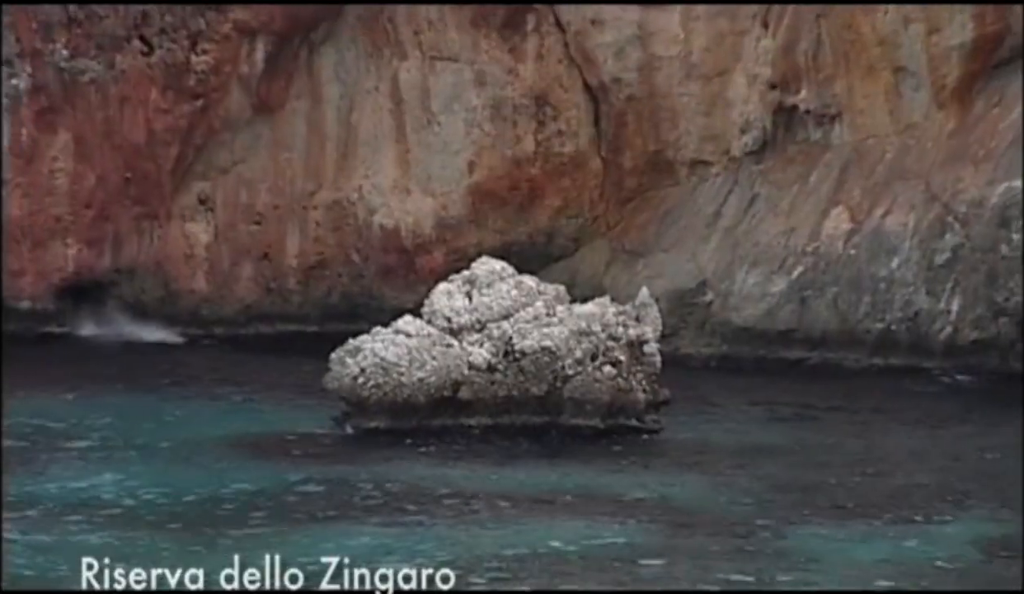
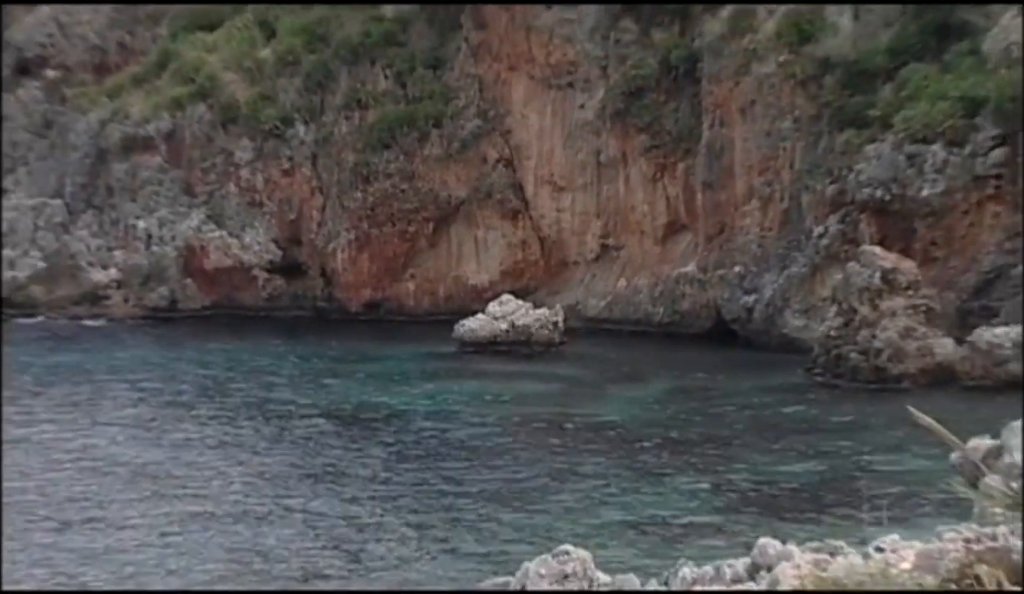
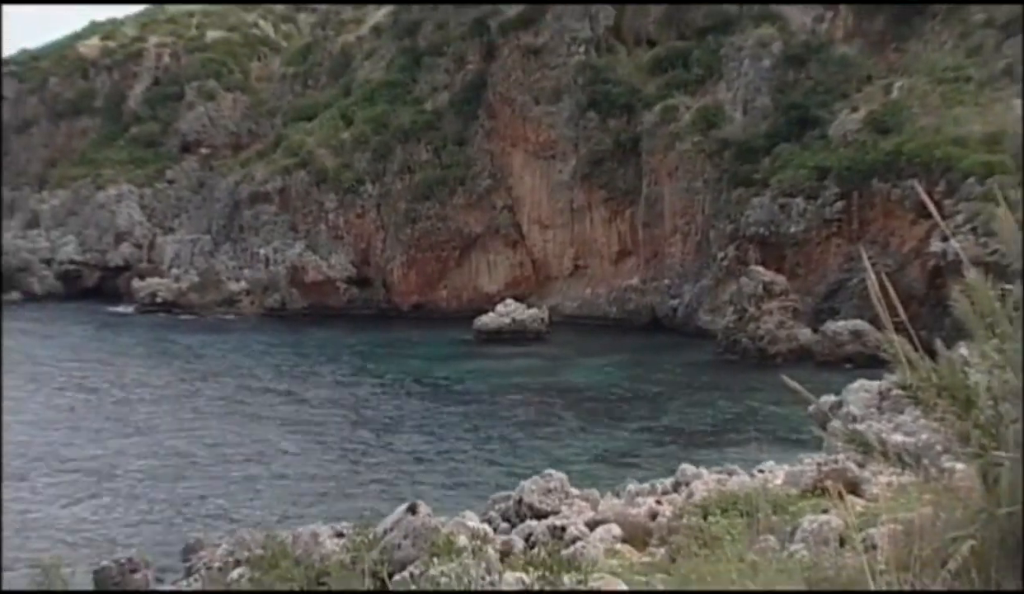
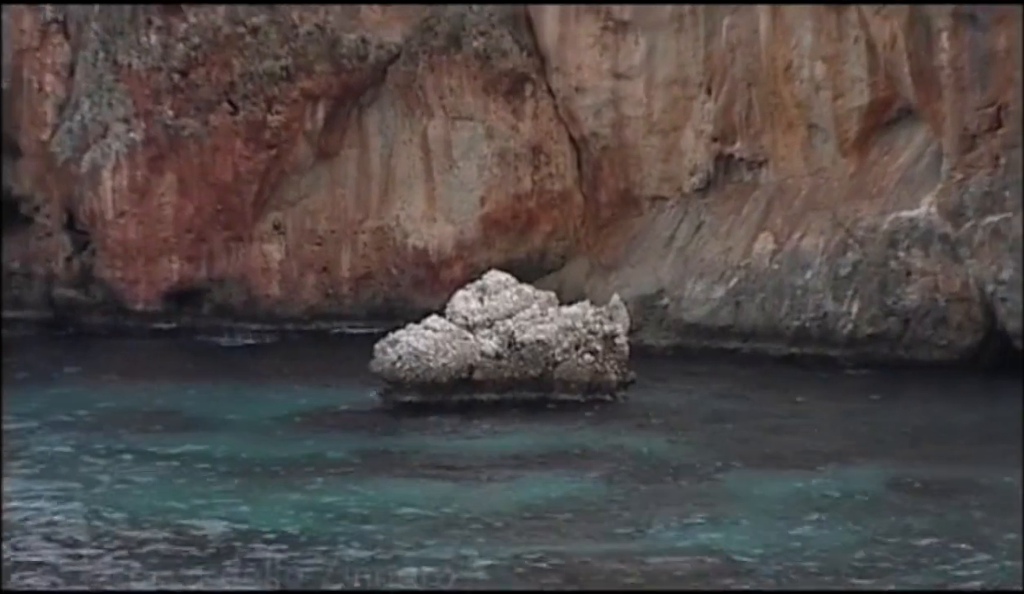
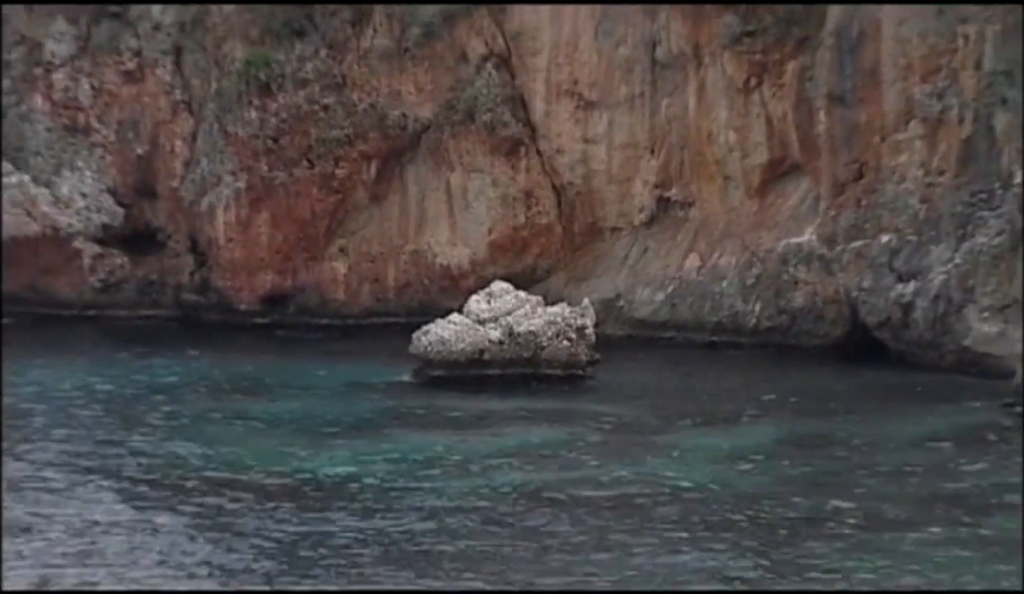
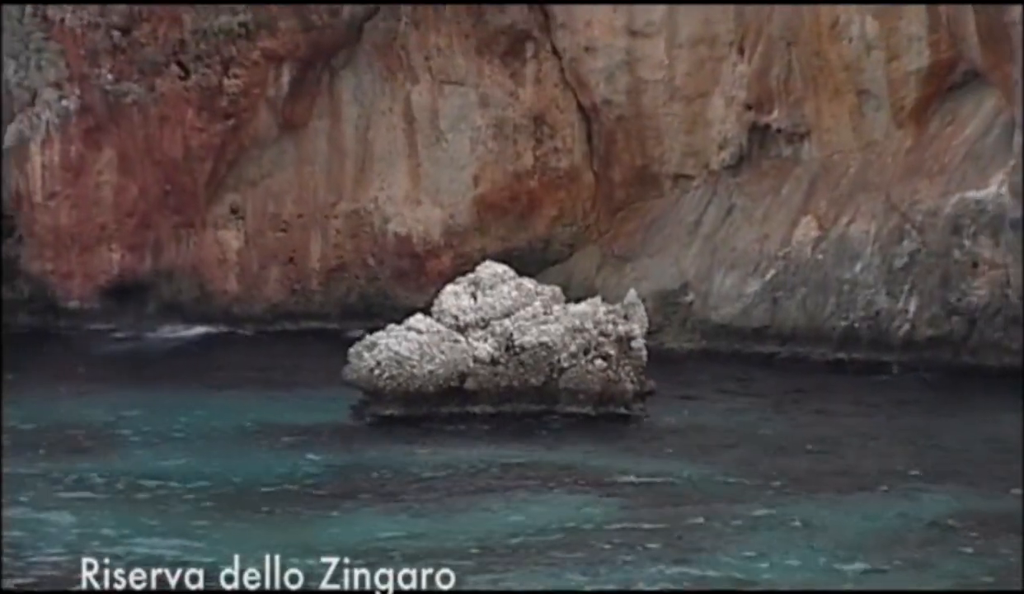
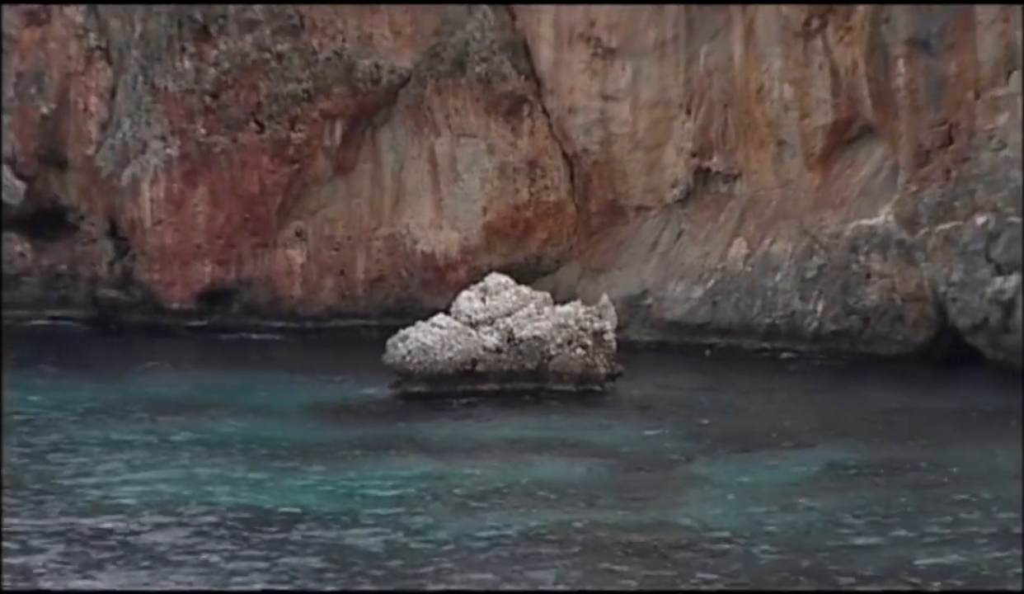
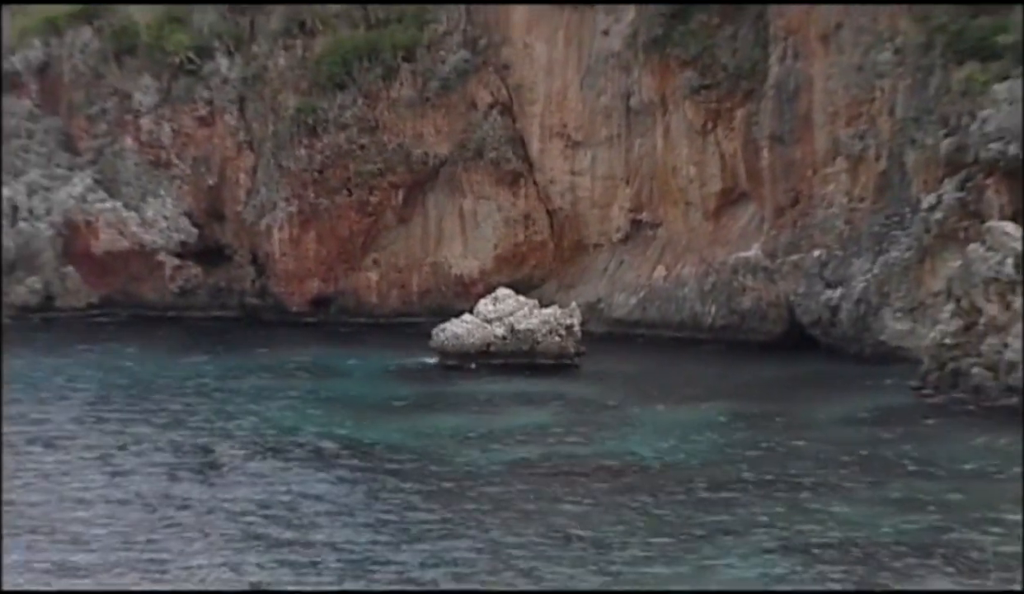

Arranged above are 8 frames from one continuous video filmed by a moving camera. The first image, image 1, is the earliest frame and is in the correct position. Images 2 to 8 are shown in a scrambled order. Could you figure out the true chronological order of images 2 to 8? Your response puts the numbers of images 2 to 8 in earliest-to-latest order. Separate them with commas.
6, 4, 7, 5, 8, 2, 3
